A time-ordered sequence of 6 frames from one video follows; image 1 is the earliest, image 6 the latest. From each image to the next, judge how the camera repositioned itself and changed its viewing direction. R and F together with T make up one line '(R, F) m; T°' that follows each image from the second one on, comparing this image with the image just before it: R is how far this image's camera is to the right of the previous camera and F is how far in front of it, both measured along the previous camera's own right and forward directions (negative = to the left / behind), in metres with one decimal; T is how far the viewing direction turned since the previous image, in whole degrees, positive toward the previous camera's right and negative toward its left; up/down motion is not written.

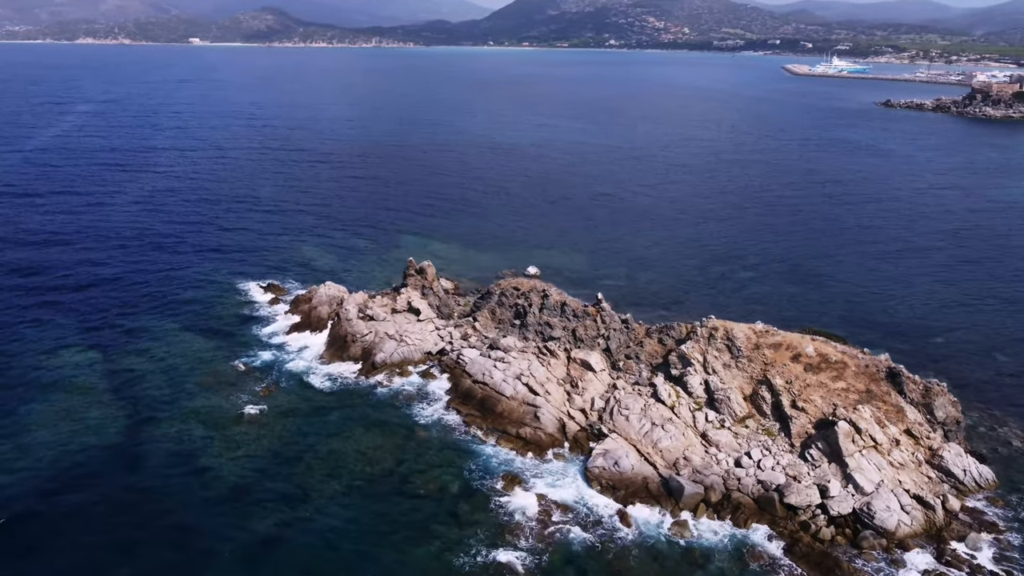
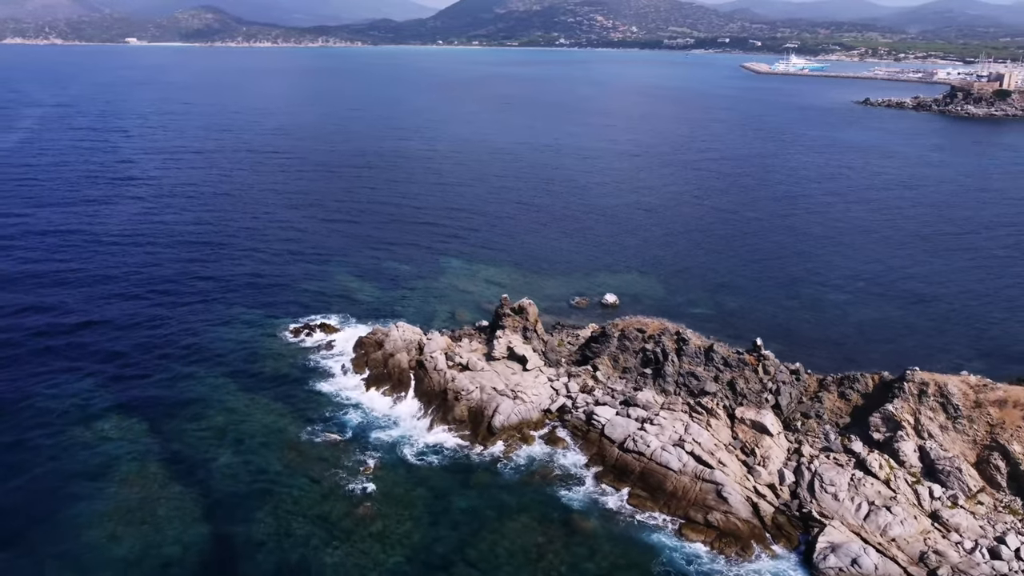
(-8.9, +6.4) m; +3°
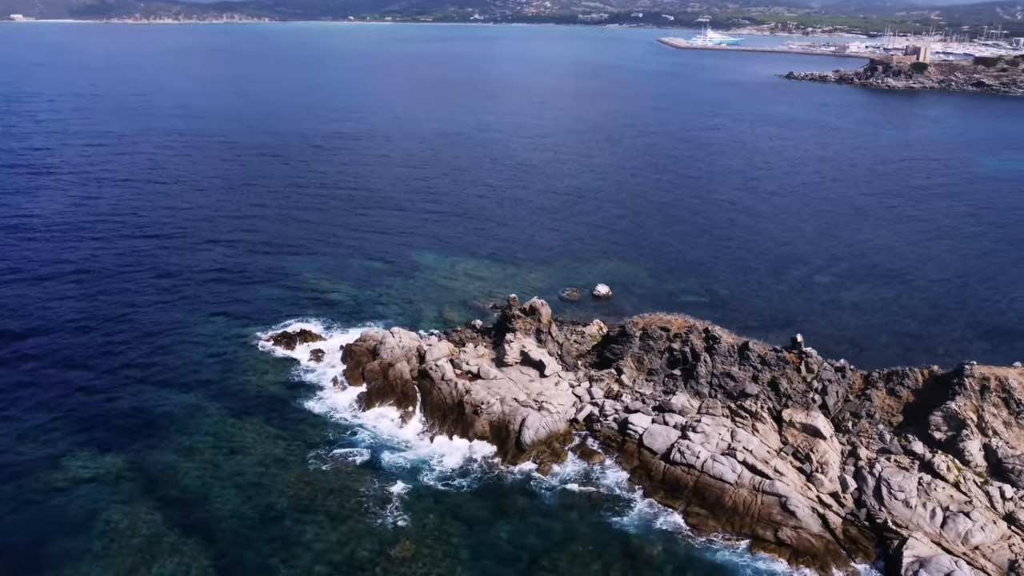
(-4.4, +3.4) m; +6°
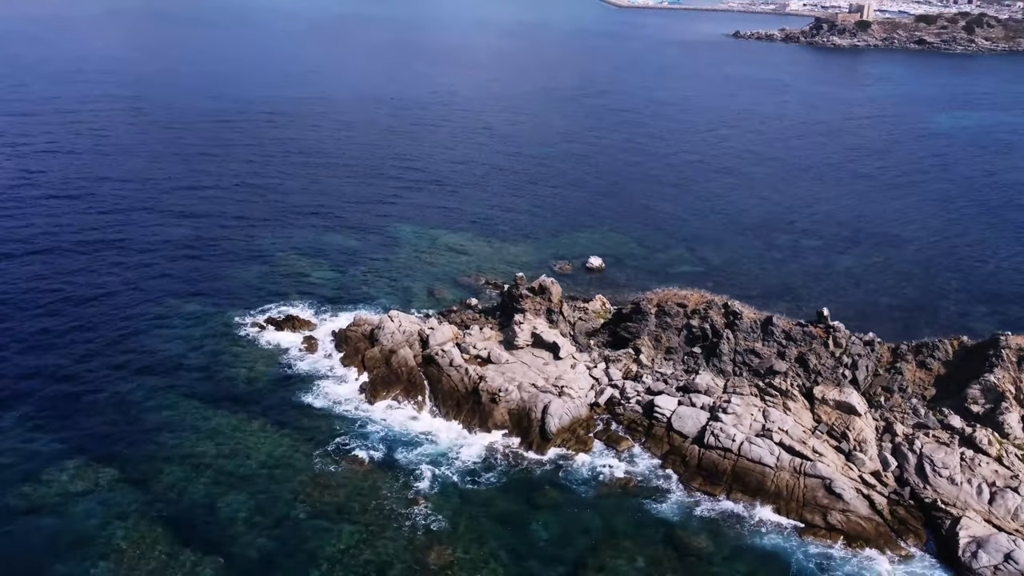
(-3.2, +2.2) m; +4°
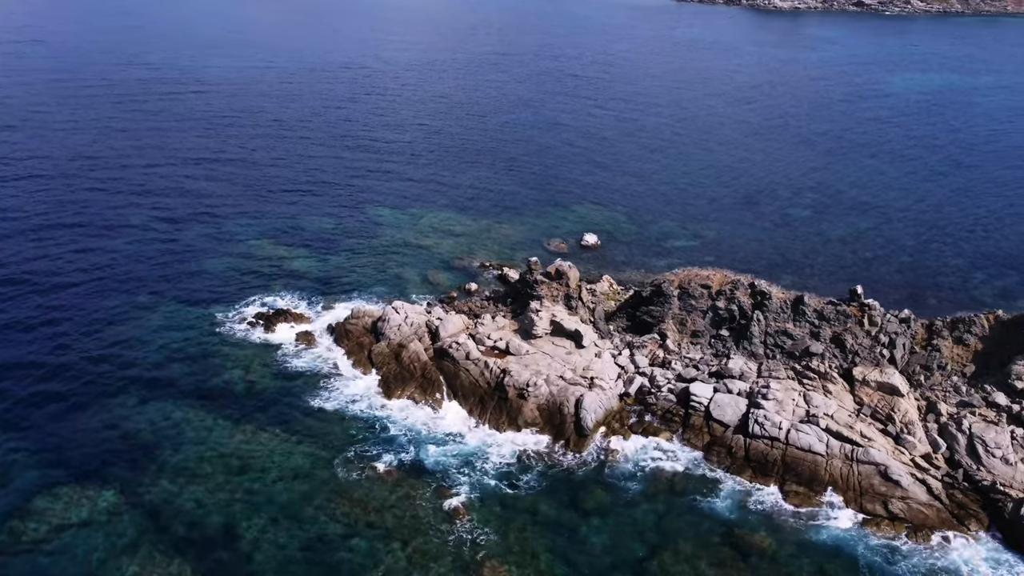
(-3.6, +2.3) m; +4°
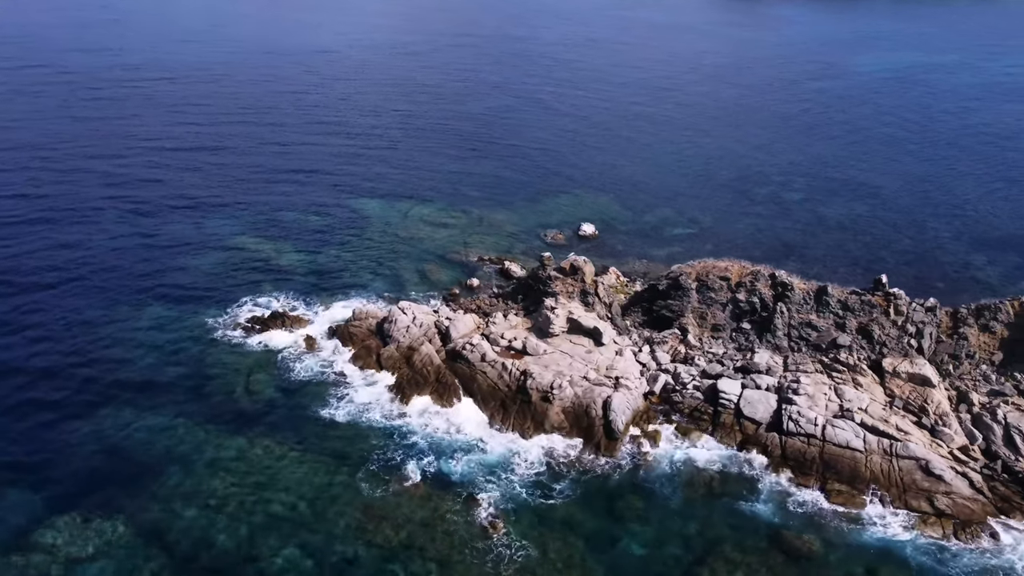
(-2.5, +1.5) m; +3°
